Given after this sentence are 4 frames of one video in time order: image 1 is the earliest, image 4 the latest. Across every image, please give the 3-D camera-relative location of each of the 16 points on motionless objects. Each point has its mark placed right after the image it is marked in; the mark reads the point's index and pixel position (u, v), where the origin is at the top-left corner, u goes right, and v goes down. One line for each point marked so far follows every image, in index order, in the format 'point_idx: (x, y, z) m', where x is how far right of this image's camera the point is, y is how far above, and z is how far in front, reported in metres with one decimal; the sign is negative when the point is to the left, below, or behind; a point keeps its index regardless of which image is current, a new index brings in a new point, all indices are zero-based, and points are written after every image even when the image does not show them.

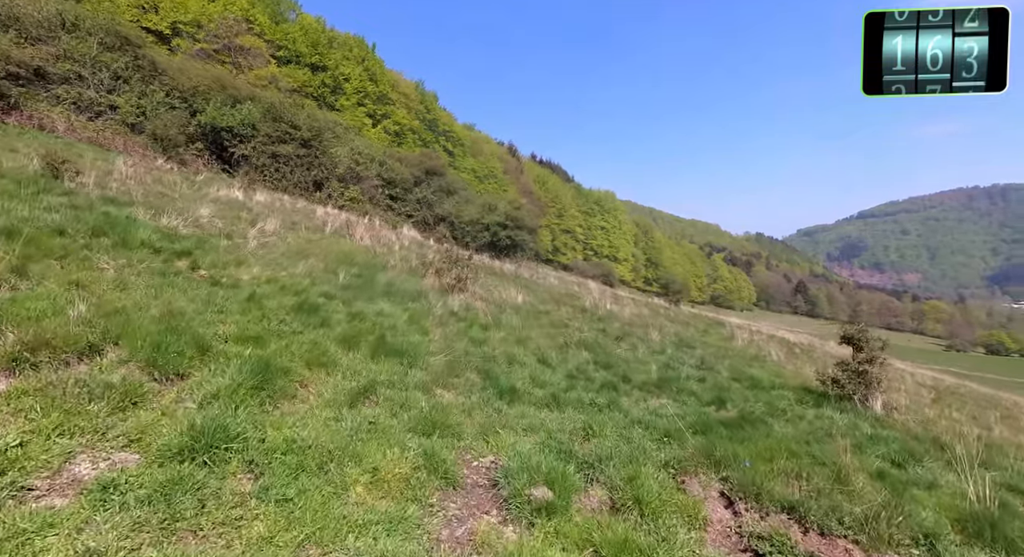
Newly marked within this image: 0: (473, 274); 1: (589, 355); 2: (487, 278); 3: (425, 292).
0: (-1.0, 0.0, +14.1) m
1: (+1.0, -1.0, +7.8) m
2: (-0.8, -0.1, +15.7) m
3: (-1.5, -0.3, +10.2) m
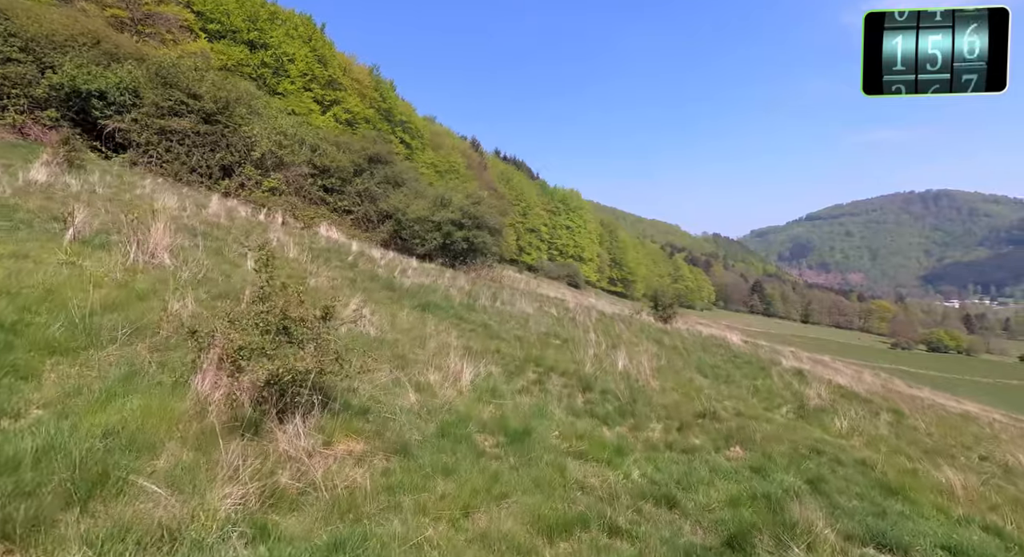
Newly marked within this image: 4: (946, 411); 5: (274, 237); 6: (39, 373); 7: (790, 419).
0: (-1.7, -0.6, +7.0) m
1: (+0.7, -1.7, +0.8) m
2: (-1.6, -0.7, +8.6) m
3: (-2.0, -0.9, +3.0) m
4: (+14.4, -4.5, +19.8) m
5: (-5.7, +1.0, +13.9) m
6: (-3.0, -0.6, +3.8) m
7: (+4.8, -2.3, +10.0) m
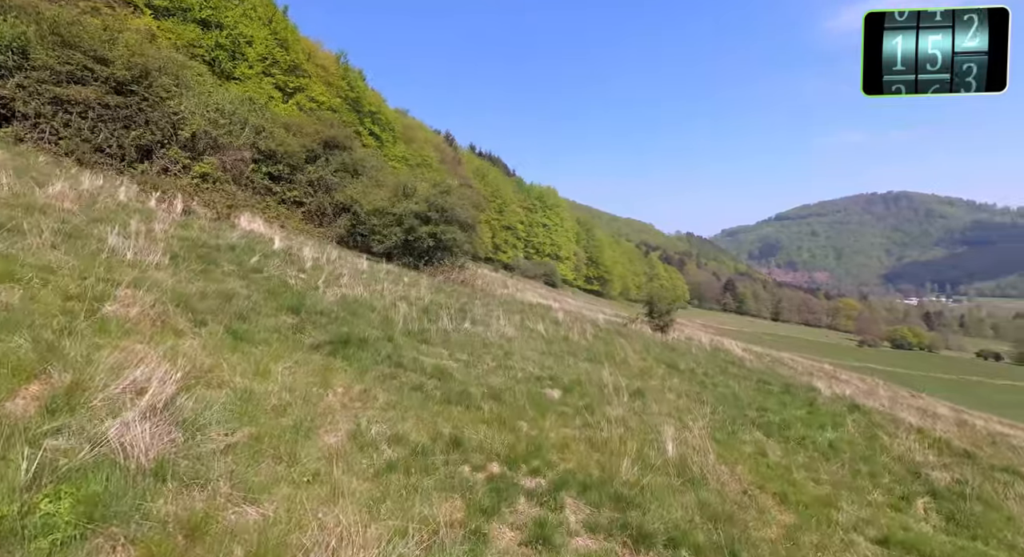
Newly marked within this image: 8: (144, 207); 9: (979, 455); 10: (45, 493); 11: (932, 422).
0: (-1.8, -0.8, +2.6) m
1: (+0.8, -1.9, -3.5) m
2: (-1.8, -0.9, +4.2) m
3: (-1.9, -1.2, -1.4) m
4: (+13.7, -4.7, +16.0) m
5: (-6.1, +0.8, +9.3) m
6: (-3.0, -0.8, -0.7) m
7: (+4.5, -2.6, +5.8) m
8: (-7.9, +1.6, +12.5) m
9: (+10.0, -3.6, +12.2) m
10: (-2.0, -0.9, +2.6) m
11: (+12.9, -4.3, +17.6) m
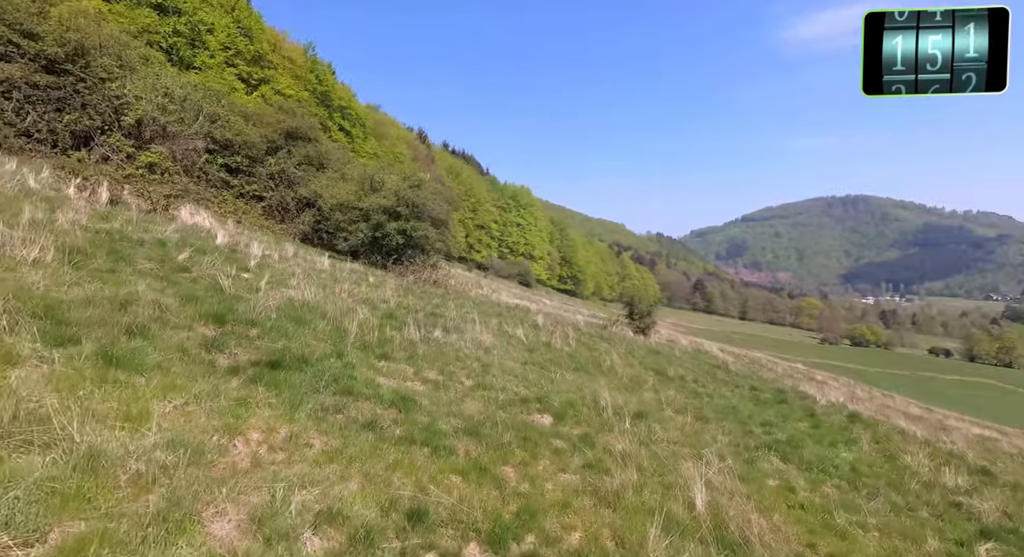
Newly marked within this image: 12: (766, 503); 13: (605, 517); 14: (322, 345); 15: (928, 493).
0: (-1.8, -0.8, +1.1) m
1: (+1.1, -2.0, -4.9) m
2: (-1.8, -0.9, +2.6) m
3: (-1.7, -1.2, -2.9) m
4: (+13.1, -4.7, +15.2) m
5: (-6.4, +0.8, +7.6) m
6: (-2.8, -0.8, -2.2) m
7: (+4.4, -2.6, +4.6) m
8: (-8.4, +1.6, +10.6) m
9: (+9.6, -3.7, +11.2) m
10: (-2.0, -0.9, +1.1) m
11: (+12.2, -4.4, +16.7) m
12: (+2.4, -2.1, +5.4) m
13: (+0.7, -1.6, +4.0) m
14: (-2.0, -0.7, +6.3) m
15: (+5.5, -2.7, +7.6) m
